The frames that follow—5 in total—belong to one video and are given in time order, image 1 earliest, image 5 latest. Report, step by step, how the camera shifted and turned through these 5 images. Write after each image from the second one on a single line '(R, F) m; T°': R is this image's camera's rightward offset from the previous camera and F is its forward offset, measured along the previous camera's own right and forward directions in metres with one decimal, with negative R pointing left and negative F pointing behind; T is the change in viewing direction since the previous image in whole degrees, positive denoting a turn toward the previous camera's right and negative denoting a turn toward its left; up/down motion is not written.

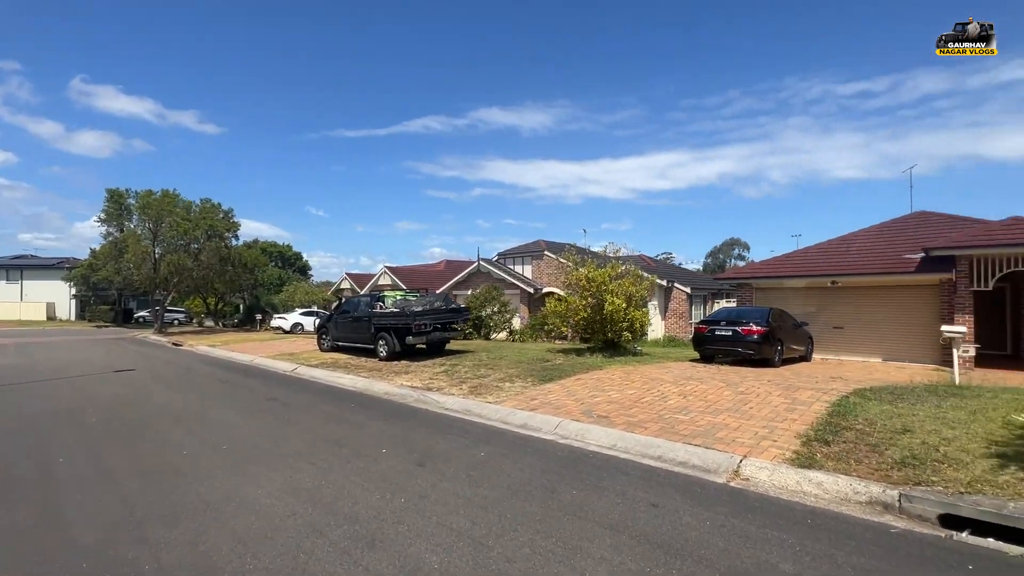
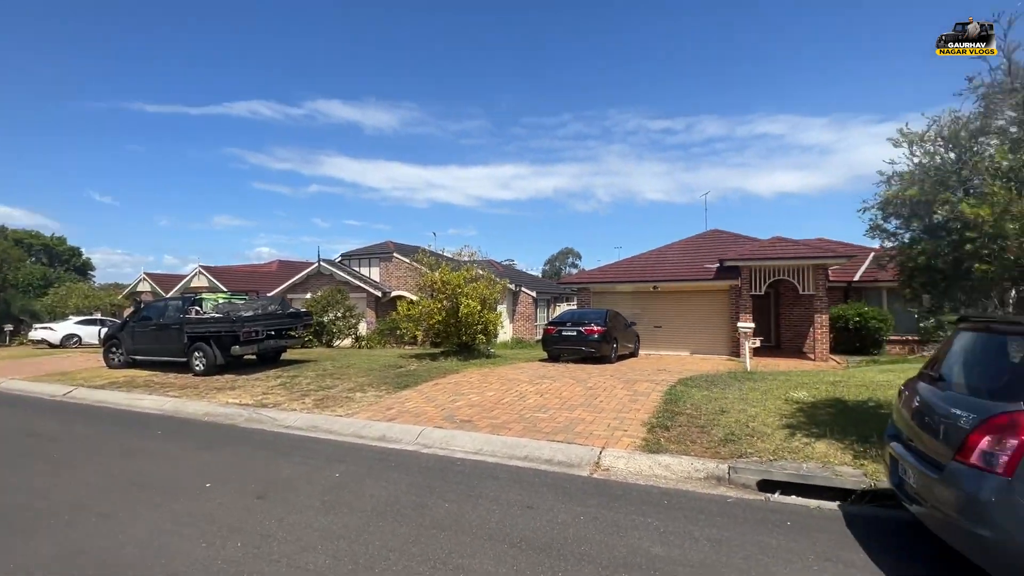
(-0.2, +0.4) m; +19°
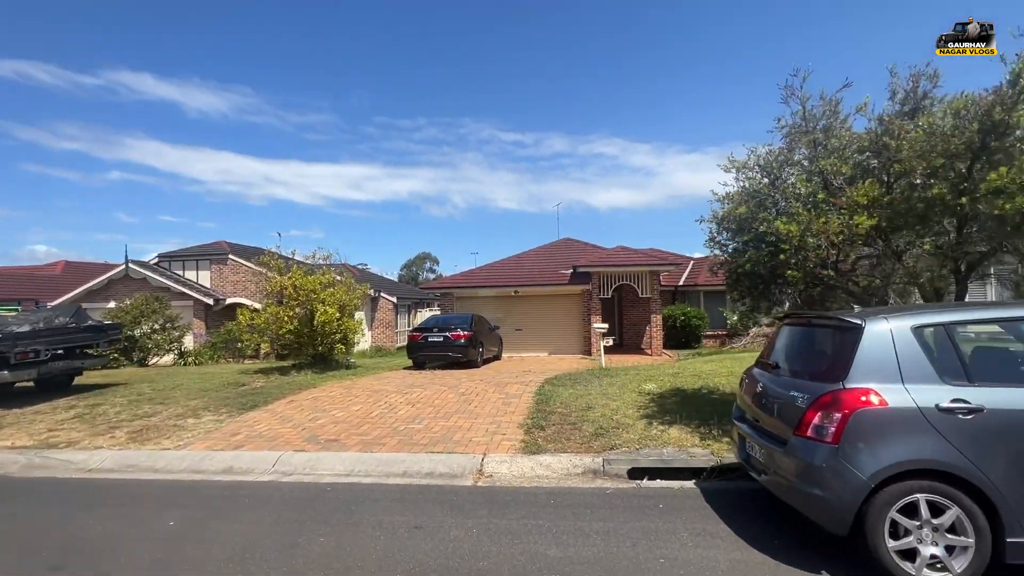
(-0.3, +0.2) m; +17°
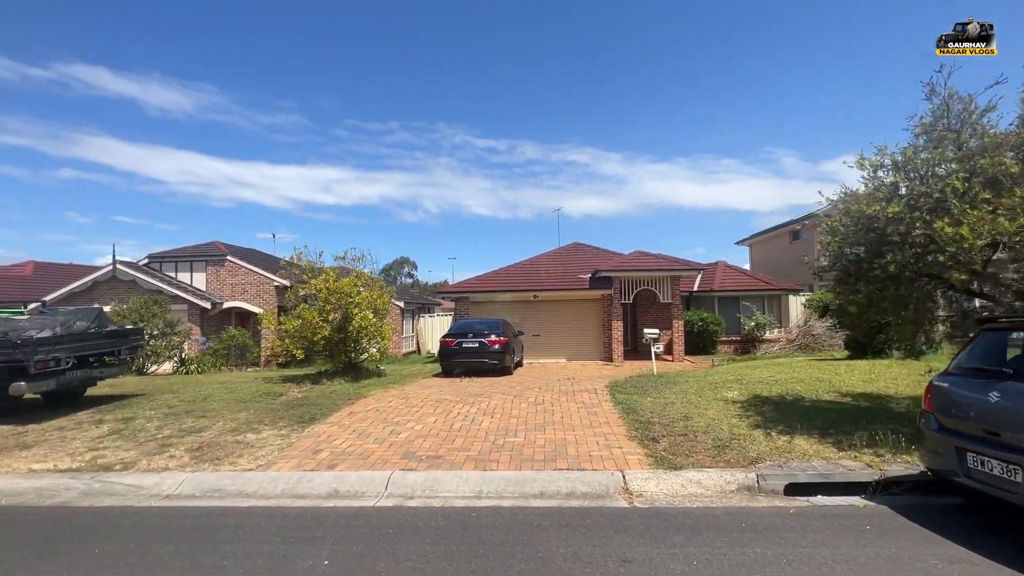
(-2.1, +0.6) m; +3°
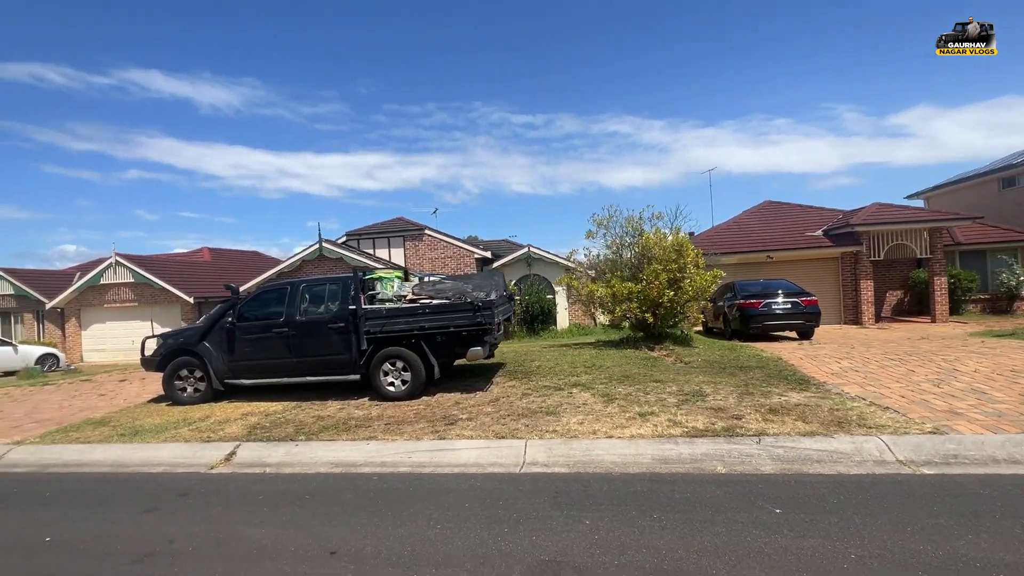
(-8.0, +0.7) m; -5°
